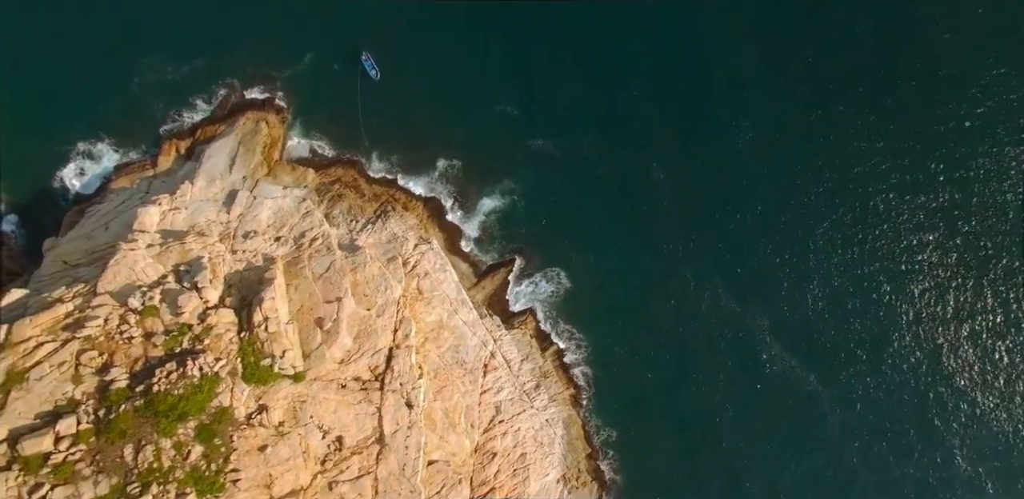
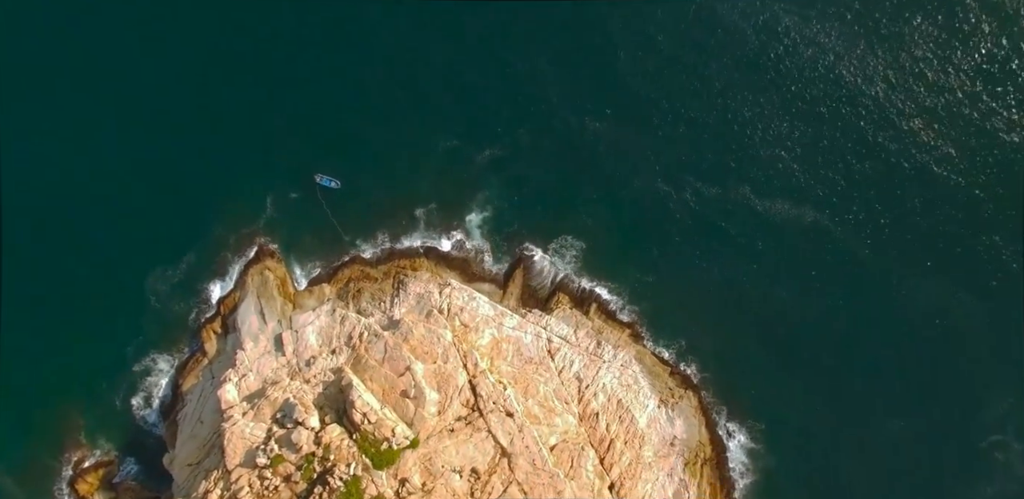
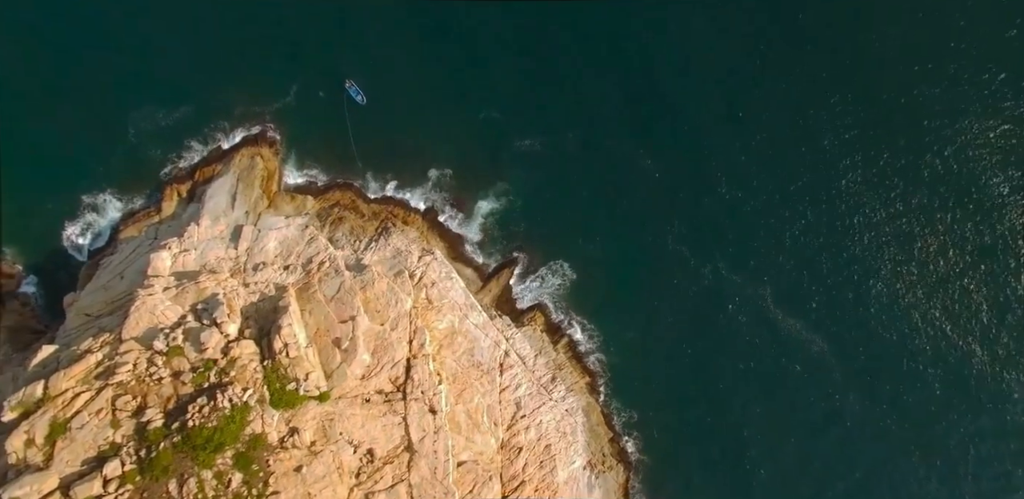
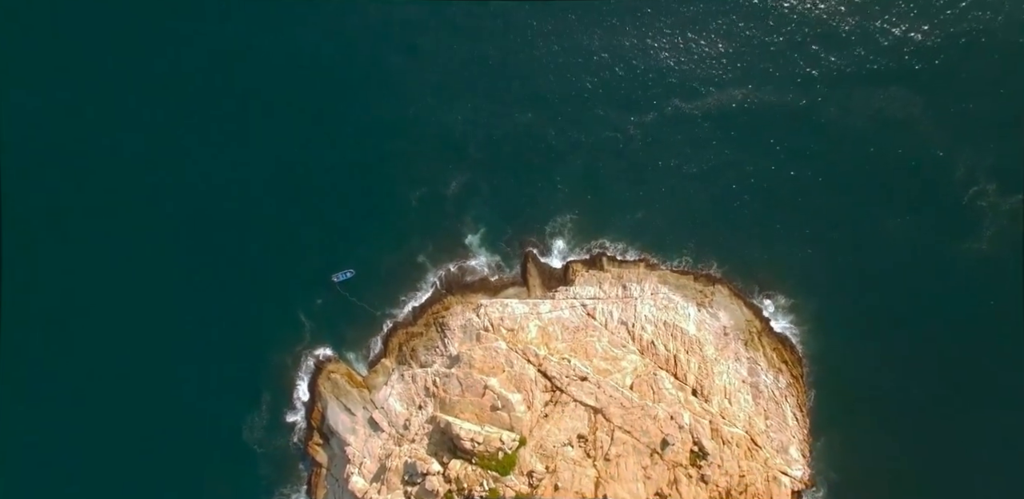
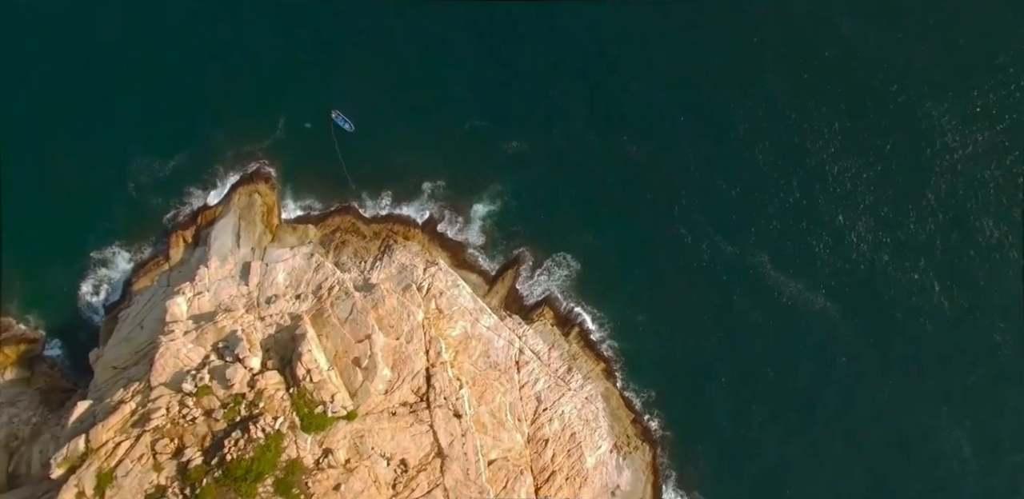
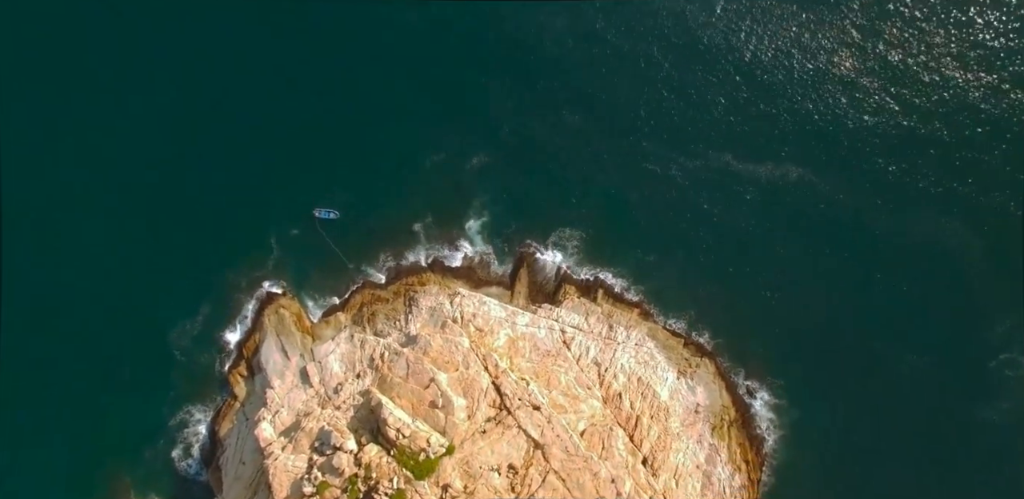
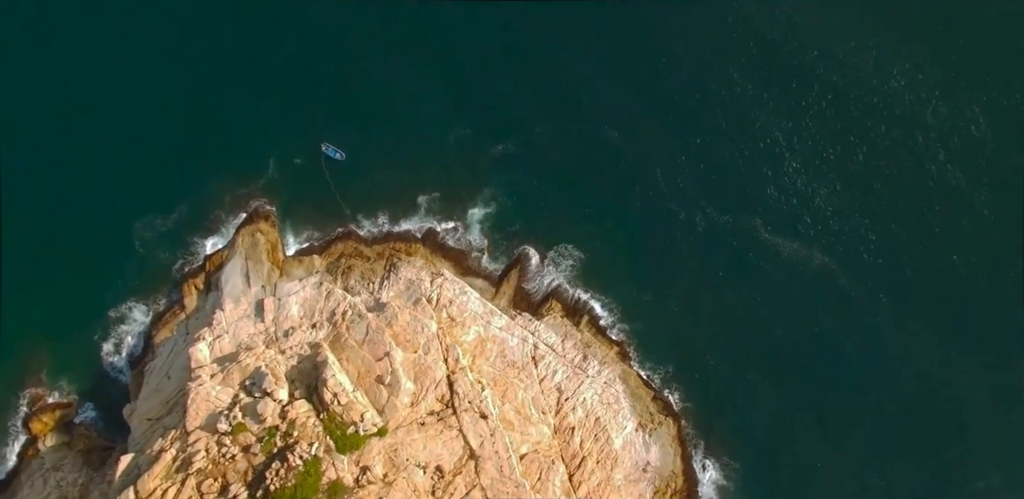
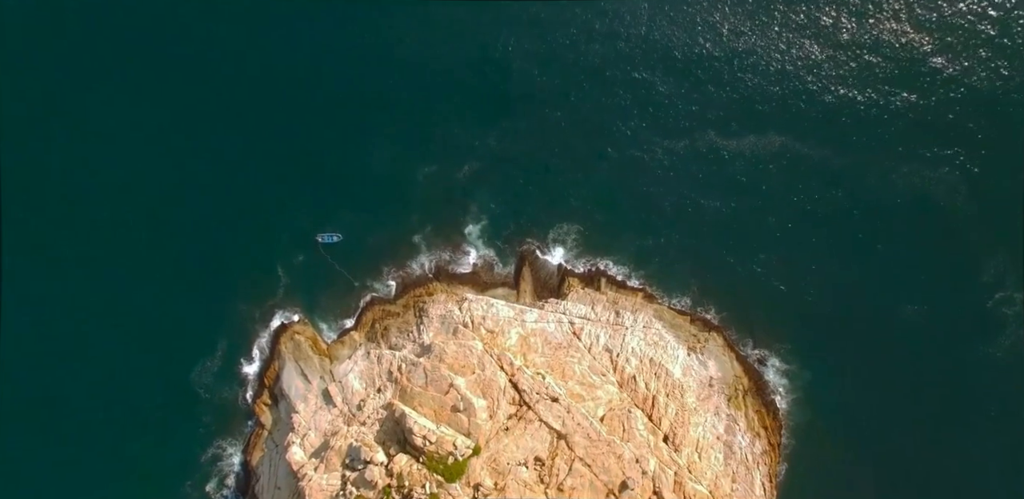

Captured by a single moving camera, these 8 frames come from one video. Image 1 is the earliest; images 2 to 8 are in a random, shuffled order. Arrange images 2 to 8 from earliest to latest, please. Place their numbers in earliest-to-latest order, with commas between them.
3, 5, 7, 2, 6, 8, 4
